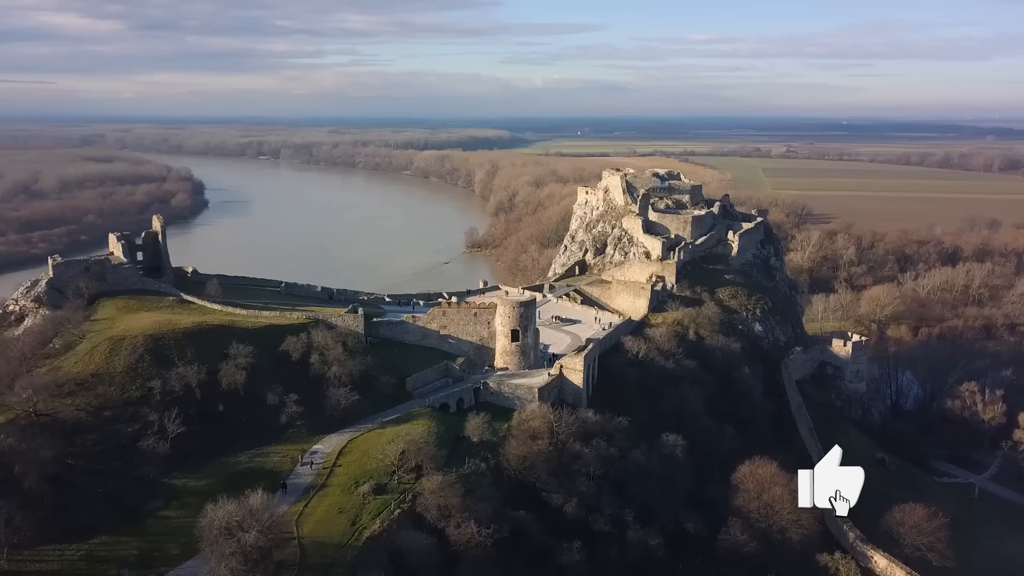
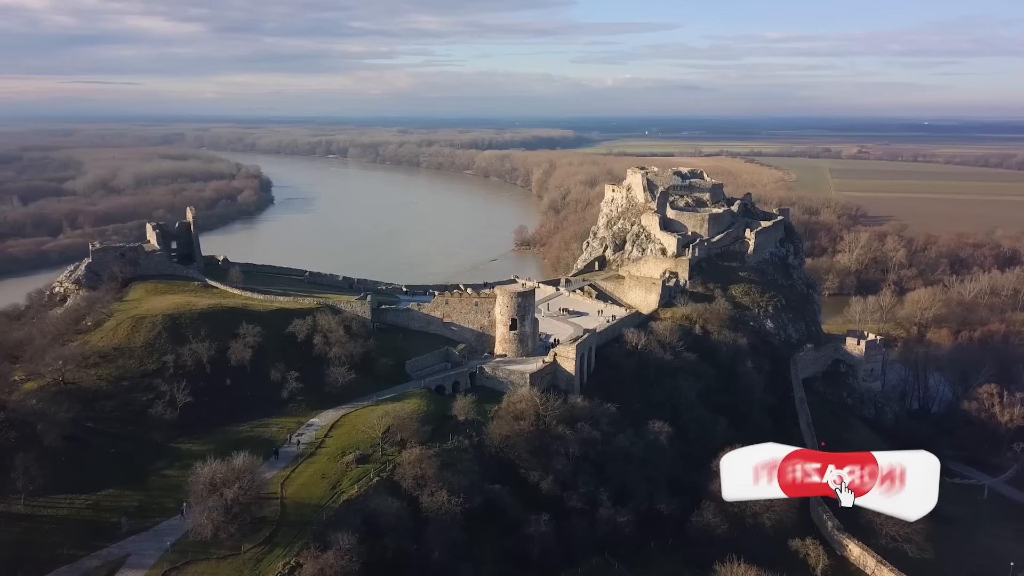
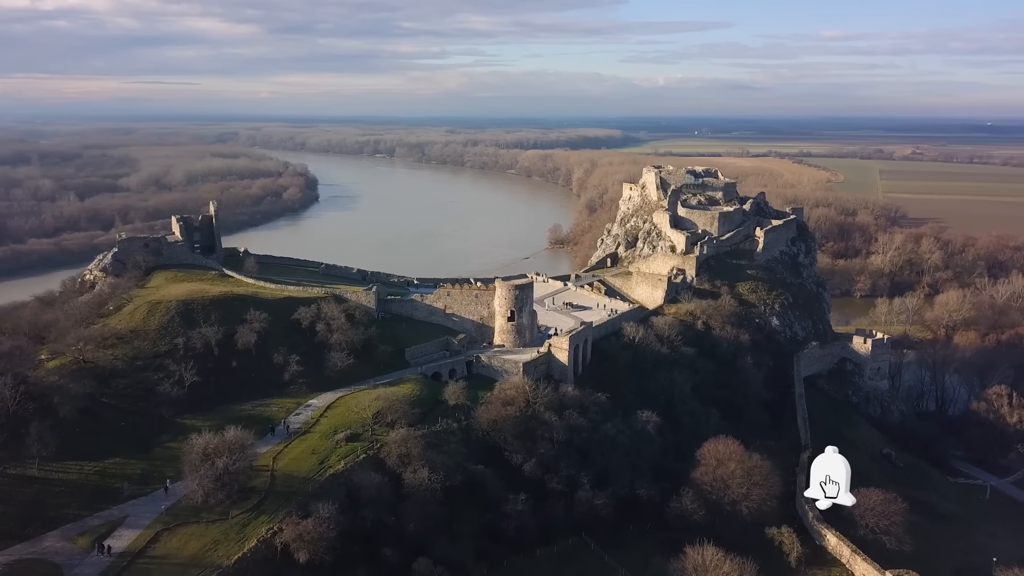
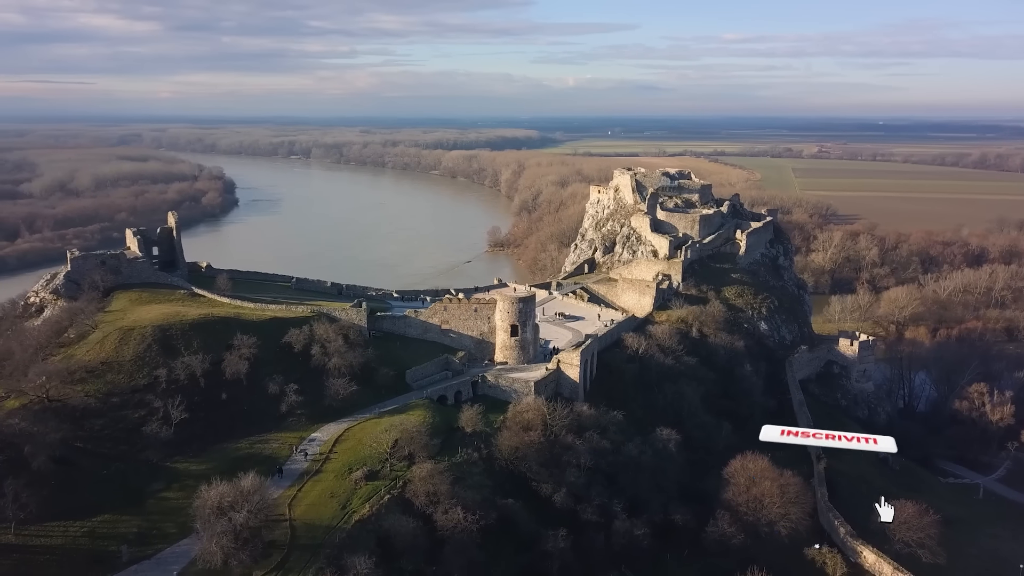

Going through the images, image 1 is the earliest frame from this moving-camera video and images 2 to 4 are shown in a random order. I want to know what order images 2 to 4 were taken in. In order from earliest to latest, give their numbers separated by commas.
4, 2, 3
